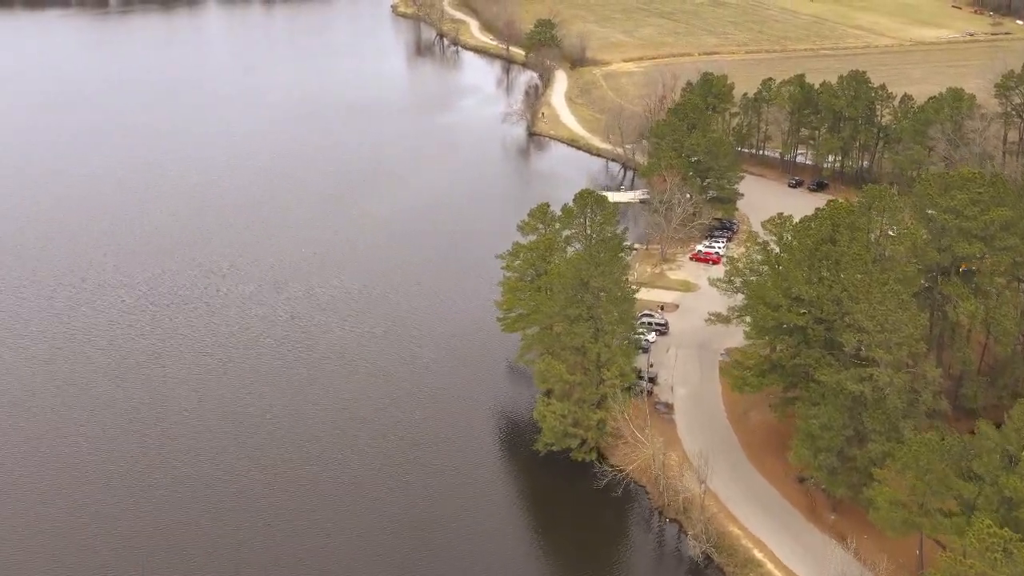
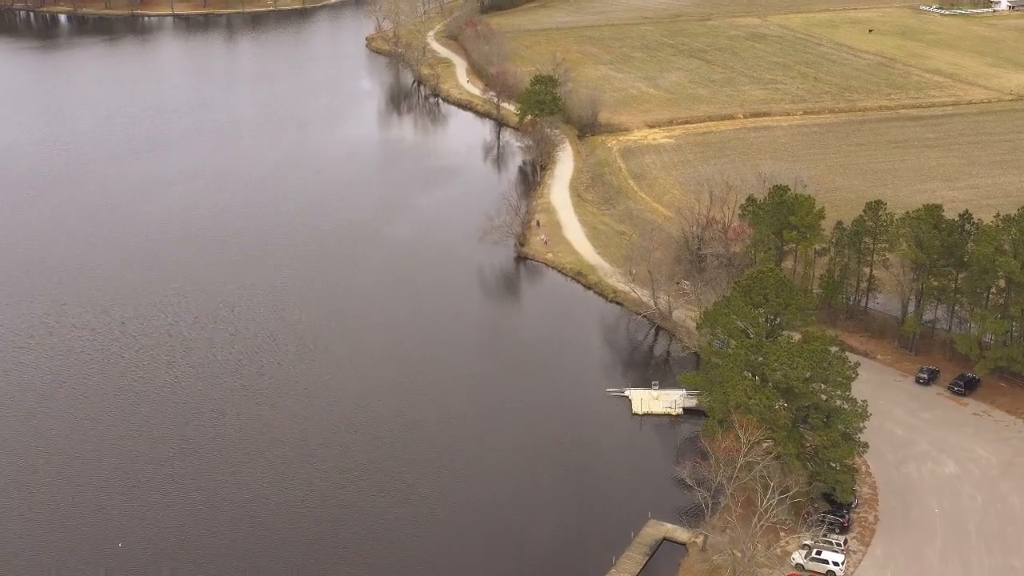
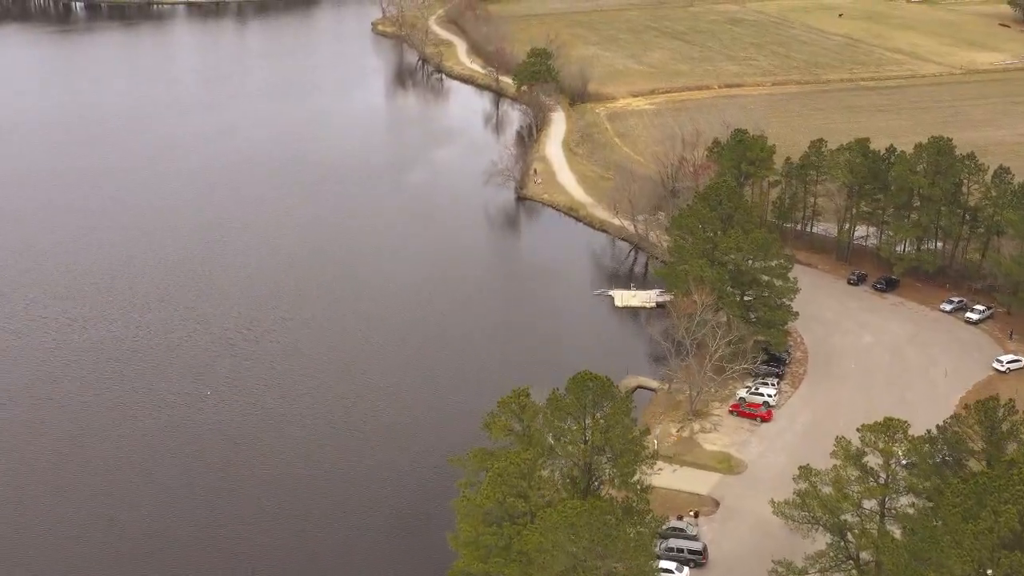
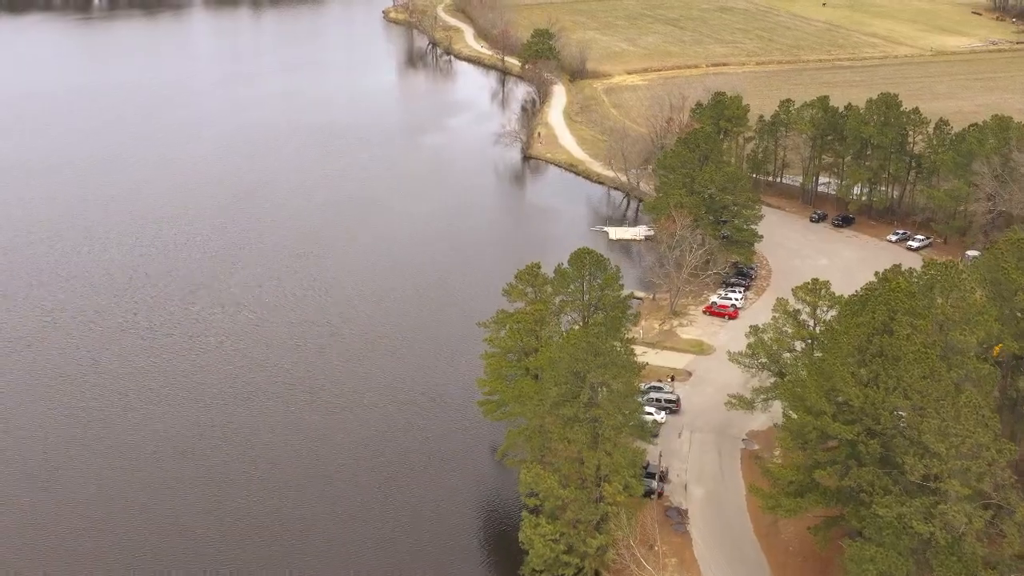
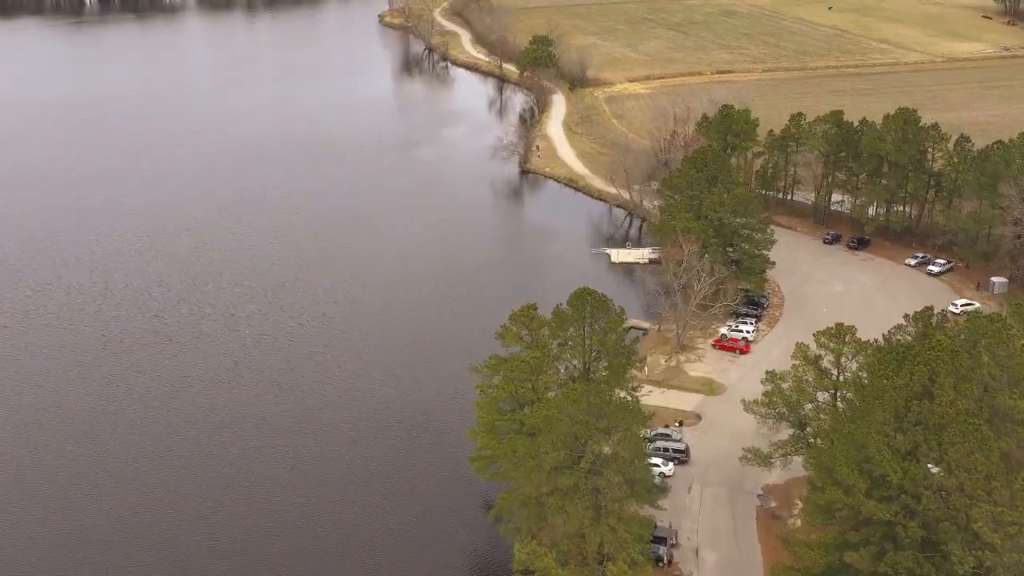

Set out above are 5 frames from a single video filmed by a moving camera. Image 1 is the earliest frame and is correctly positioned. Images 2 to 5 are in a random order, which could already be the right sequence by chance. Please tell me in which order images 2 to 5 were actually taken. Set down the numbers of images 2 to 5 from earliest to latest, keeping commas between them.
4, 5, 3, 2
